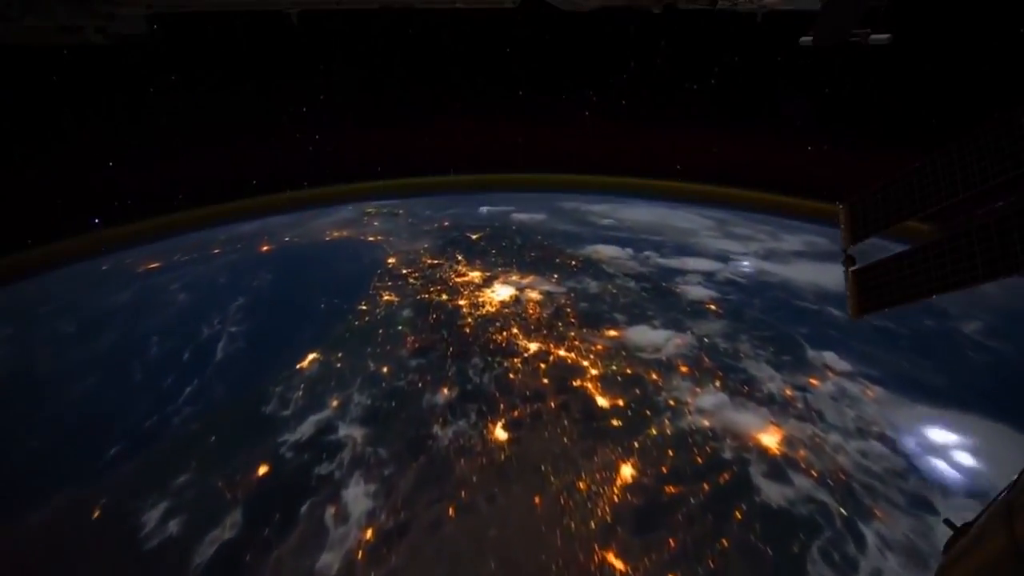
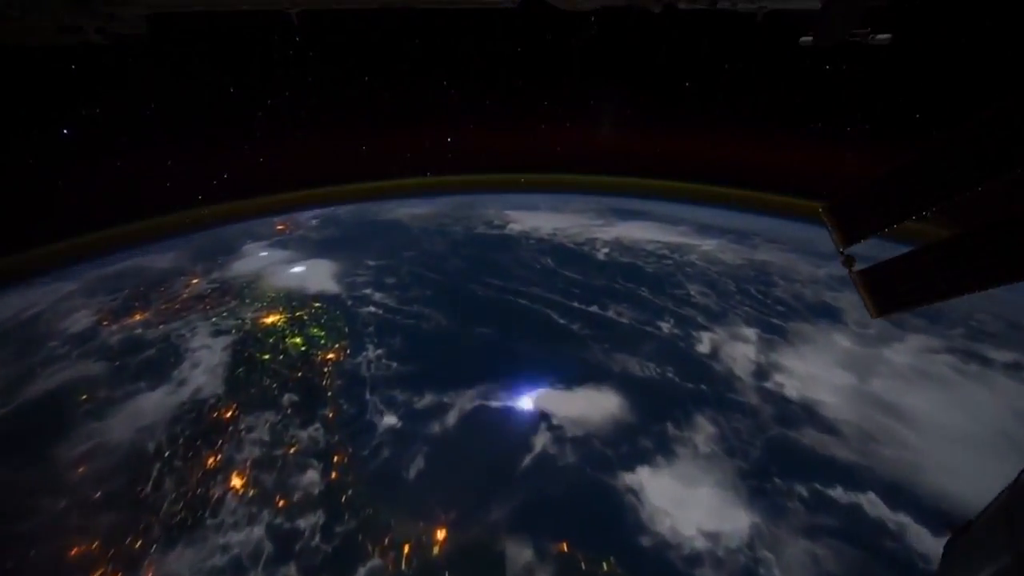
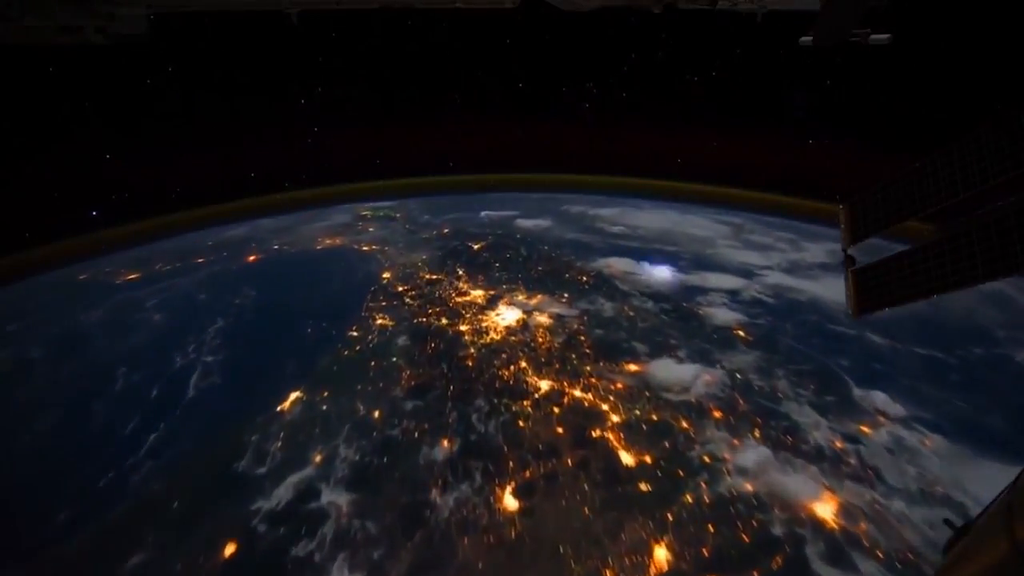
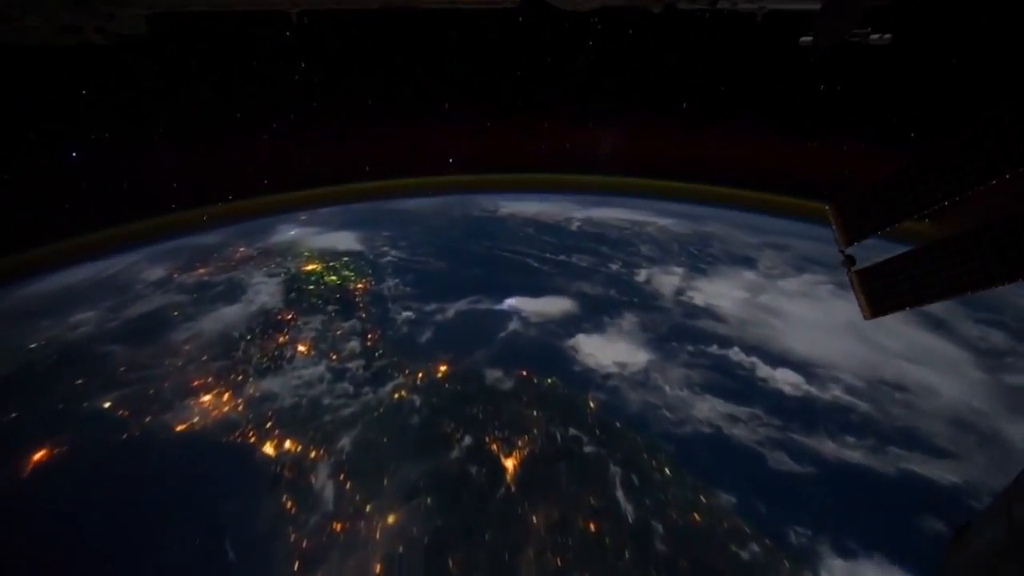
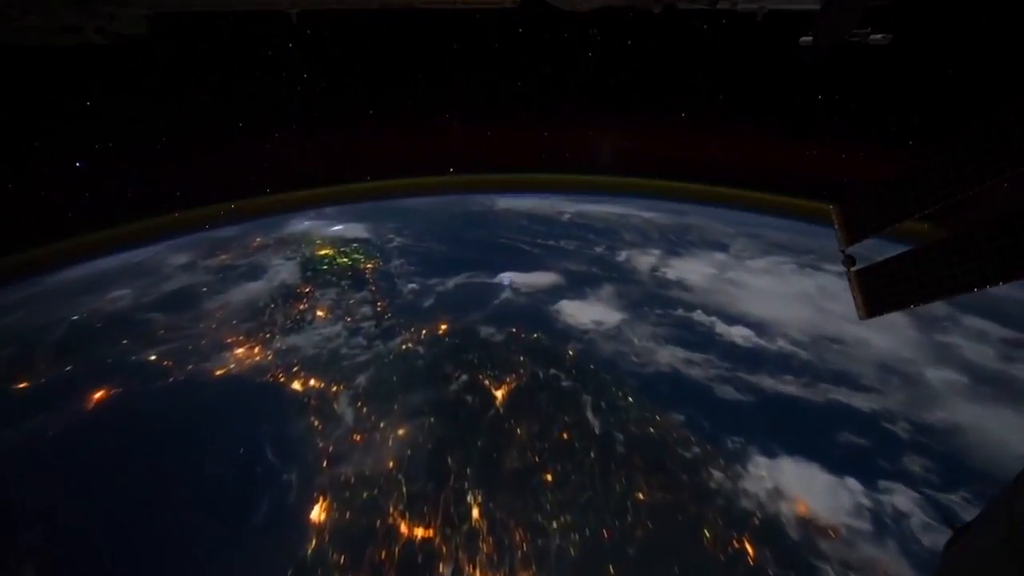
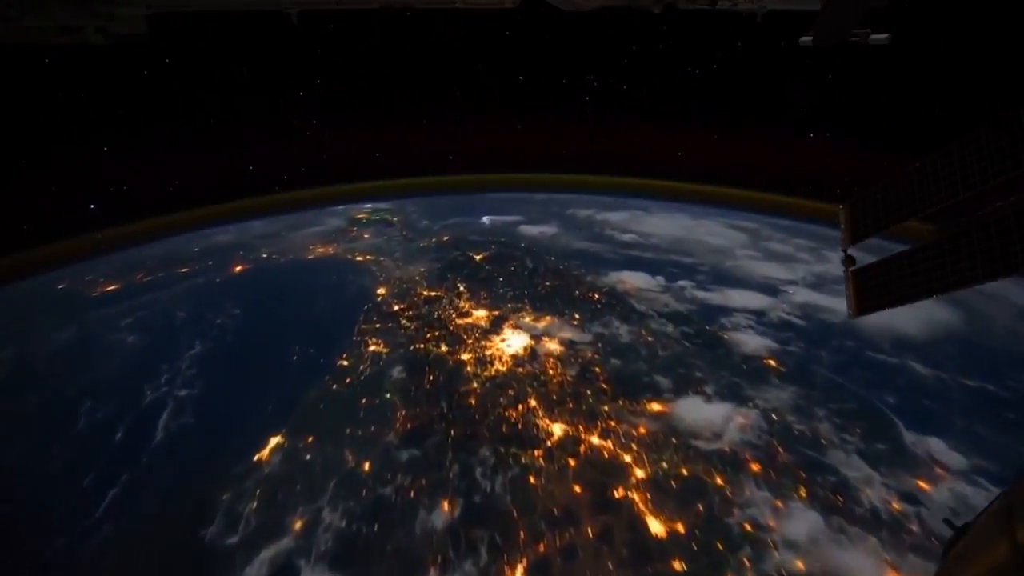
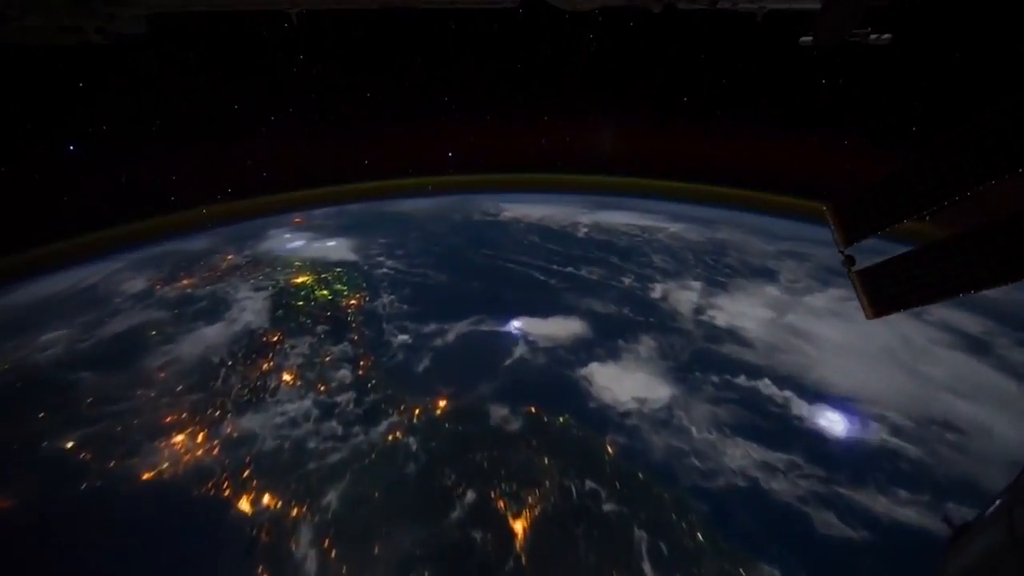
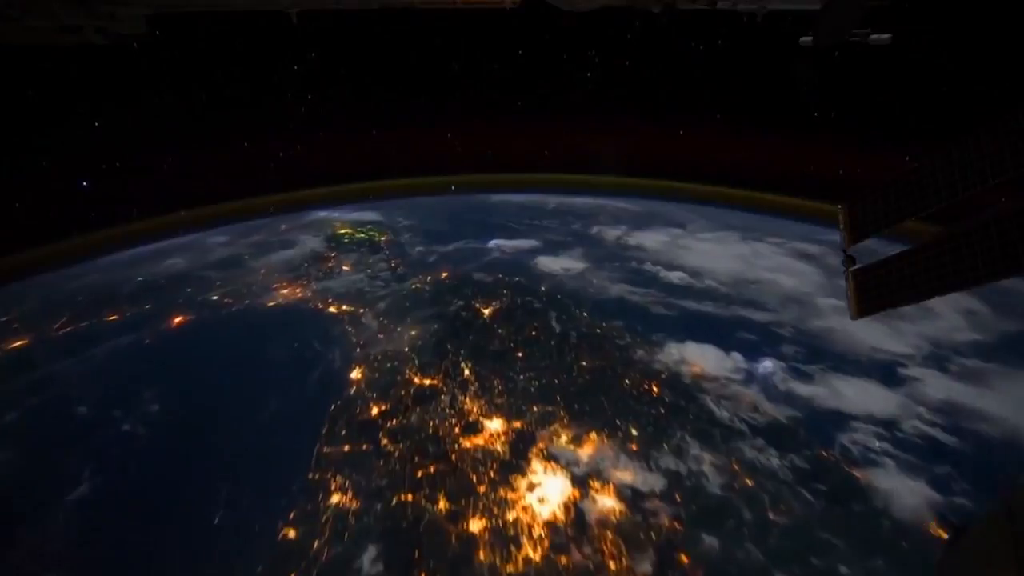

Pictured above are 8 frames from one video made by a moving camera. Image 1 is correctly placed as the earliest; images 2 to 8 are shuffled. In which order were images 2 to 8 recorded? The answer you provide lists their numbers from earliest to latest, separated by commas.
3, 6, 8, 5, 4, 7, 2
